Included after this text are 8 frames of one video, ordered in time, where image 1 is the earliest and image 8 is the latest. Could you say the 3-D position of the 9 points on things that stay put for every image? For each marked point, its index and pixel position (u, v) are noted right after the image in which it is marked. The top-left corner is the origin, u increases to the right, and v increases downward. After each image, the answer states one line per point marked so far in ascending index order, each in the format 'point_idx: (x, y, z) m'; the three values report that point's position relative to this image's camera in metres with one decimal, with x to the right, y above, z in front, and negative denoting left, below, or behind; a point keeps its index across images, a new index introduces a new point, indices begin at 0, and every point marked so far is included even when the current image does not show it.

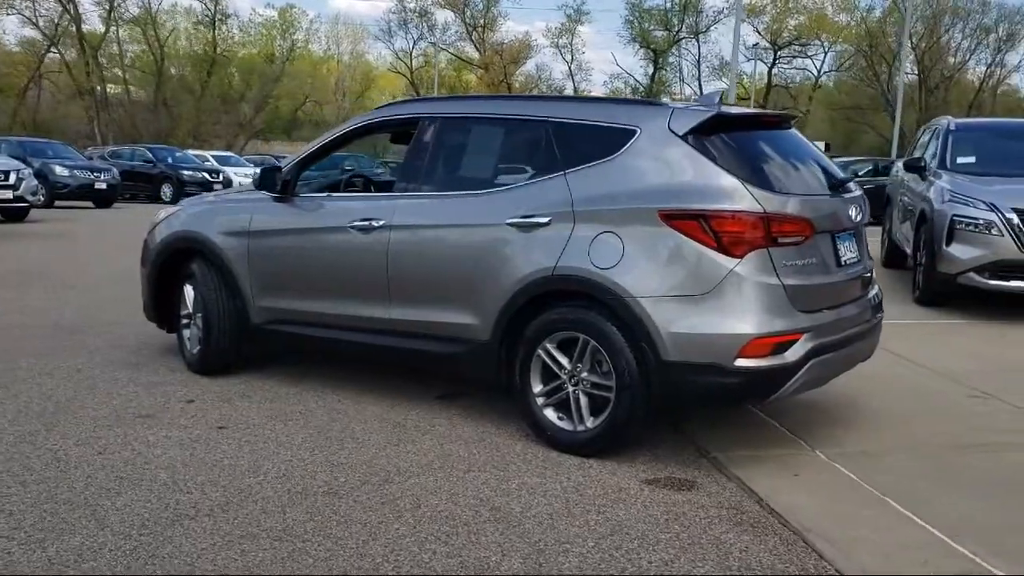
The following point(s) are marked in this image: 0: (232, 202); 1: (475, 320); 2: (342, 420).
0: (-1.8, +0.6, +6.3) m
1: (-0.2, -0.2, +5.1) m
2: (-1.0, -0.7, +5.4) m
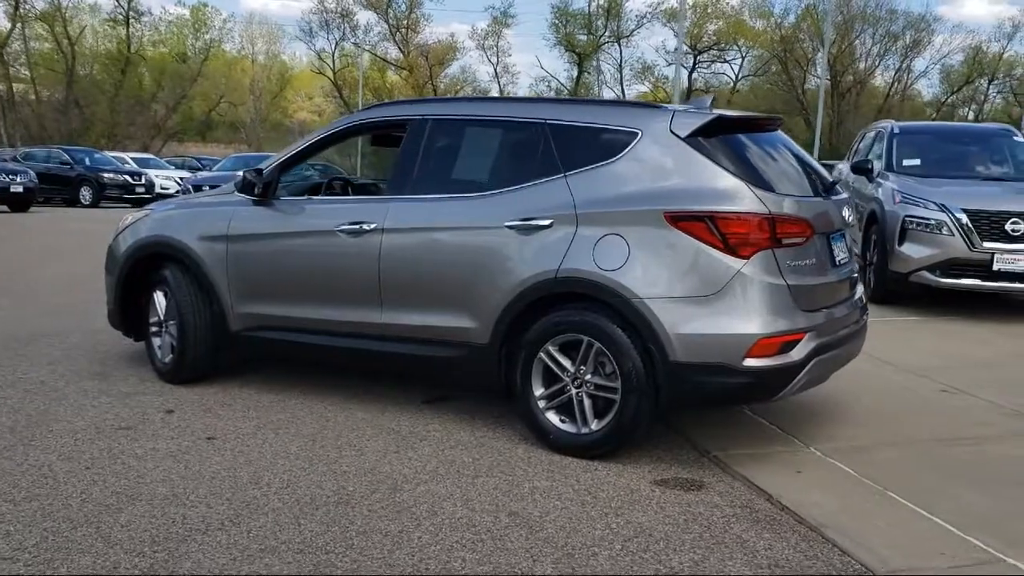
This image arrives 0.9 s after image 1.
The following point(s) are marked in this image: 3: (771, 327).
0: (-1.9, +0.5, +6.1) m
1: (-0.2, -0.2, +5.1) m
2: (-1.0, -0.8, +5.3) m
3: (+1.2, -0.2, +4.4) m
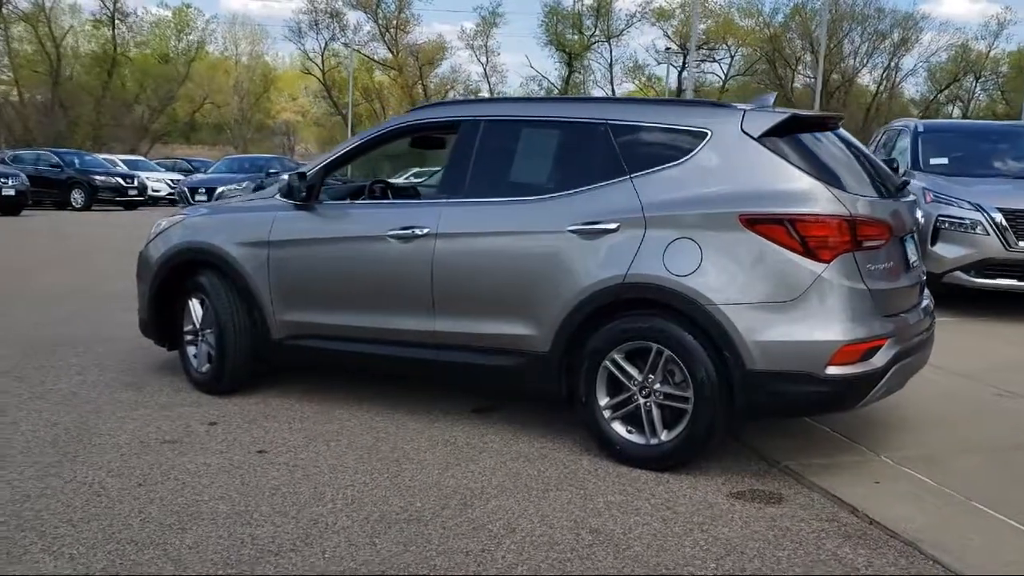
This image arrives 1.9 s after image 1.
0: (-1.6, +0.5, +5.9) m
1: (+0.1, -0.2, +4.9) m
2: (-0.7, -0.8, +5.1) m
3: (+1.5, -0.2, +4.3) m
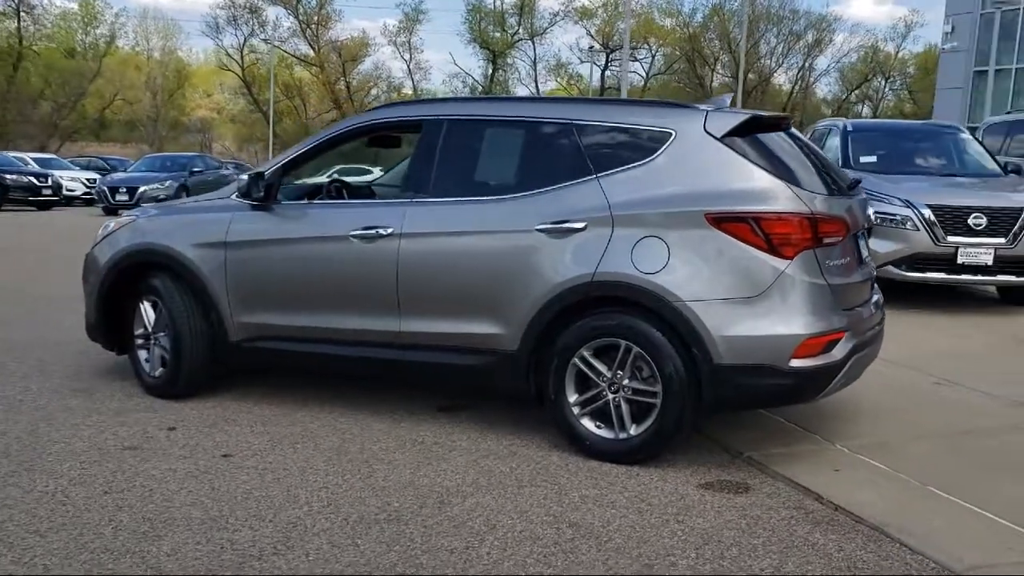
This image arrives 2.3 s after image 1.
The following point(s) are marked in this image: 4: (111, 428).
0: (-1.9, +0.5, +5.8) m
1: (-0.1, -0.2, +4.9) m
2: (-0.8, -0.8, +5.1) m
3: (+1.4, -0.2, +4.4) m
4: (-2.2, -0.8, +5.3) m
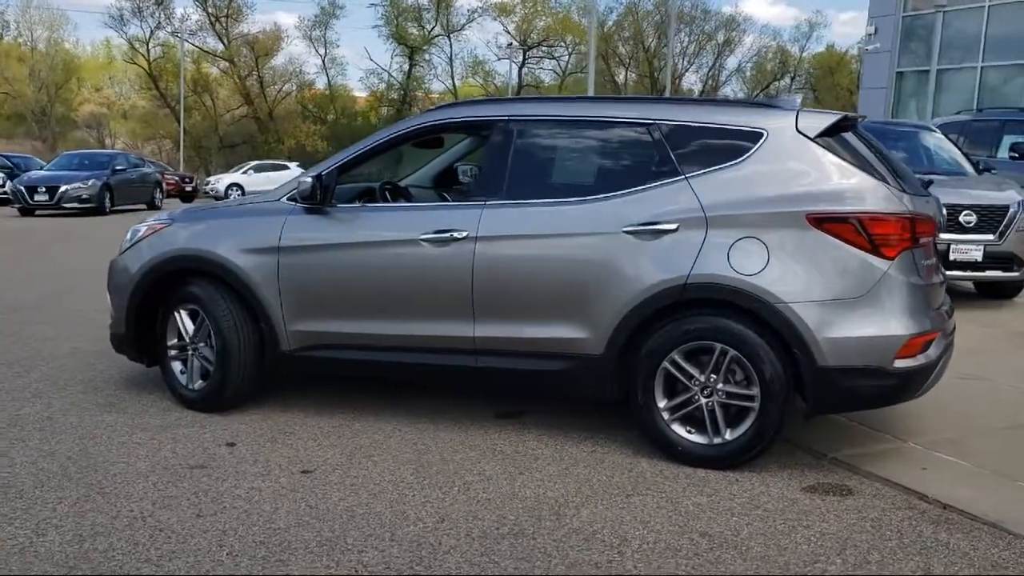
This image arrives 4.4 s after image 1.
0: (-1.5, +0.4, +5.5) m
1: (+0.4, -0.2, +4.9) m
2: (-0.4, -0.8, +4.9) m
3: (+1.9, -0.2, +4.4) m
4: (-1.8, -0.8, +5.0) m
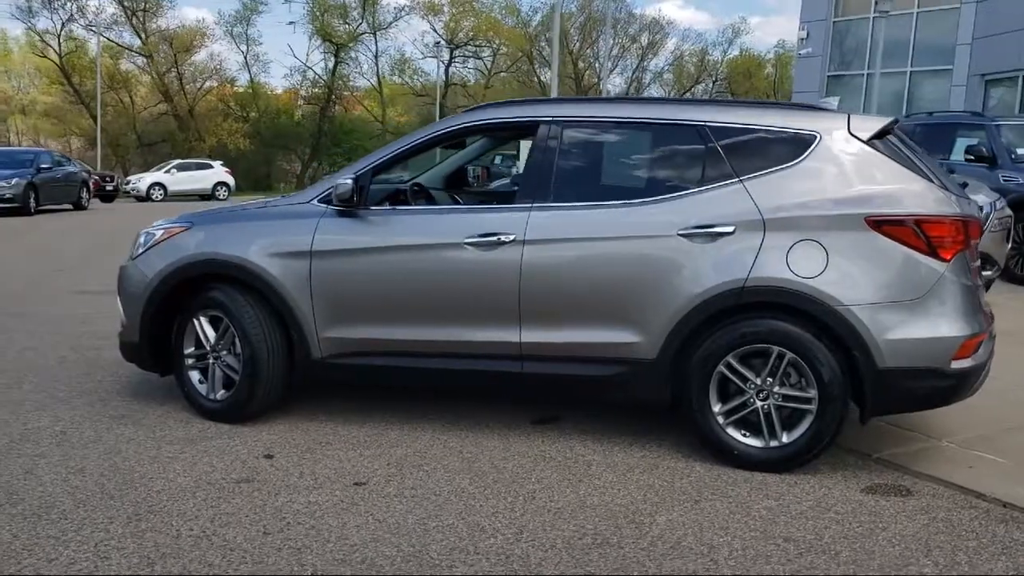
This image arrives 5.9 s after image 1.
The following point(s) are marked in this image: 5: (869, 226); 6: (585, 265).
0: (-1.3, +0.4, +5.3) m
1: (+0.6, -0.2, +4.8) m
2: (-0.2, -0.9, +4.8) m
3: (+2.1, -0.2, +4.5) m
4: (-1.6, -0.9, +4.8) m
5: (+1.7, +0.3, +4.5) m
6: (+0.4, +0.1, +4.8) m
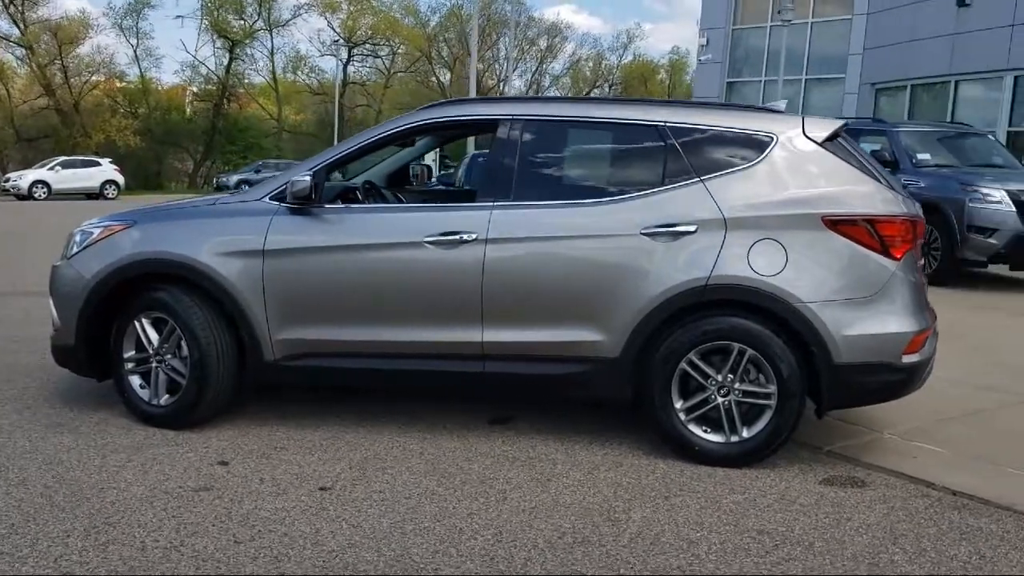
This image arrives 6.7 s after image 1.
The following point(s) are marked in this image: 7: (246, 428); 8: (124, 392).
0: (-1.5, +0.4, +5.1) m
1: (+0.4, -0.2, +4.8) m
2: (-0.3, -0.9, +4.8) m
3: (+2.0, -0.2, +4.7) m
4: (-1.7, -0.9, +4.6) m
5: (+1.5, +0.3, +4.7) m
6: (+0.2, +0.1, +4.8) m
7: (-1.5, -0.8, +5.2) m
8: (-2.1, -0.6, +5.3) m
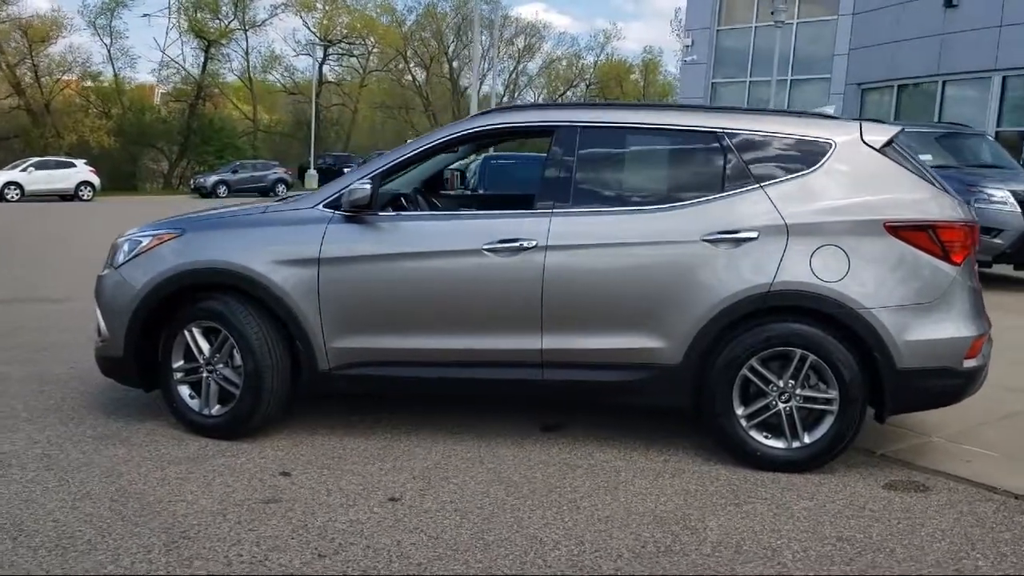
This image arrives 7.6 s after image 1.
0: (-1.3, +0.3, +5.1) m
1: (+0.8, -0.3, +4.8) m
2: (0.0, -0.9, +4.7) m
3: (+2.3, -0.2, +4.7) m
4: (-1.4, -0.9, +4.5) m
5: (+1.8, +0.3, +4.7) m
6: (+0.5, +0.1, +4.8) m
7: (-1.2, -0.8, +5.2) m
8: (-1.8, -0.6, +5.2) m
